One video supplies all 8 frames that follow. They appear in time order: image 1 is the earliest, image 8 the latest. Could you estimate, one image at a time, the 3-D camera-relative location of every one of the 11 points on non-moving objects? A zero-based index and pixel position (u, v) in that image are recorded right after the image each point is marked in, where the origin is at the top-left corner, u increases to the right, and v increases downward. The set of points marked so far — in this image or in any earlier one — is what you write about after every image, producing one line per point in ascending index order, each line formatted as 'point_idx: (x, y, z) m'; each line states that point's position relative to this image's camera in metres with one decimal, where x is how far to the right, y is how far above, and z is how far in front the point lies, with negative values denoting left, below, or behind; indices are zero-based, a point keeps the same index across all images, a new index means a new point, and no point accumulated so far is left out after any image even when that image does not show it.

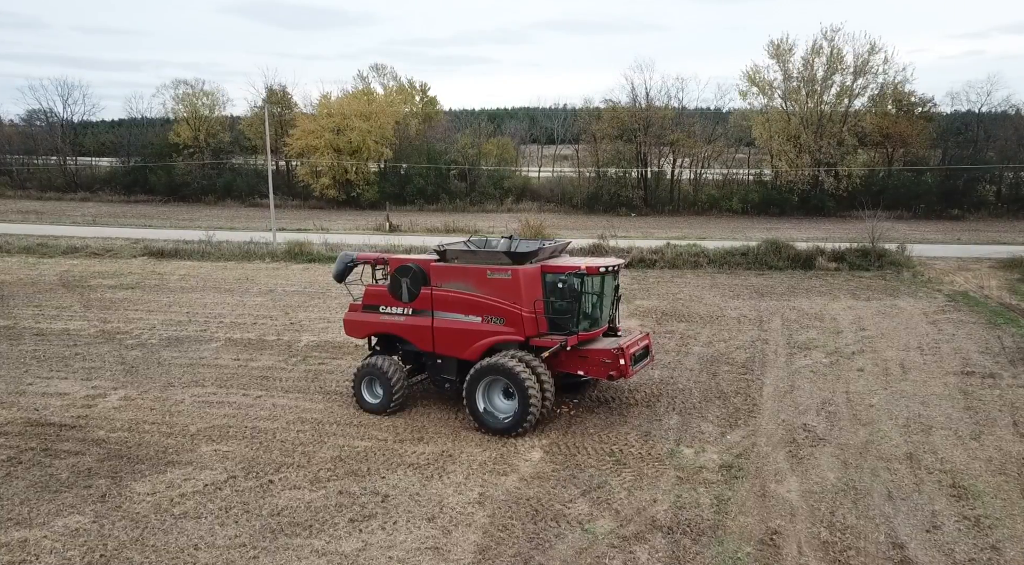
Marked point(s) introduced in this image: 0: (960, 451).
0: (+3.6, -1.4, +5.4) m
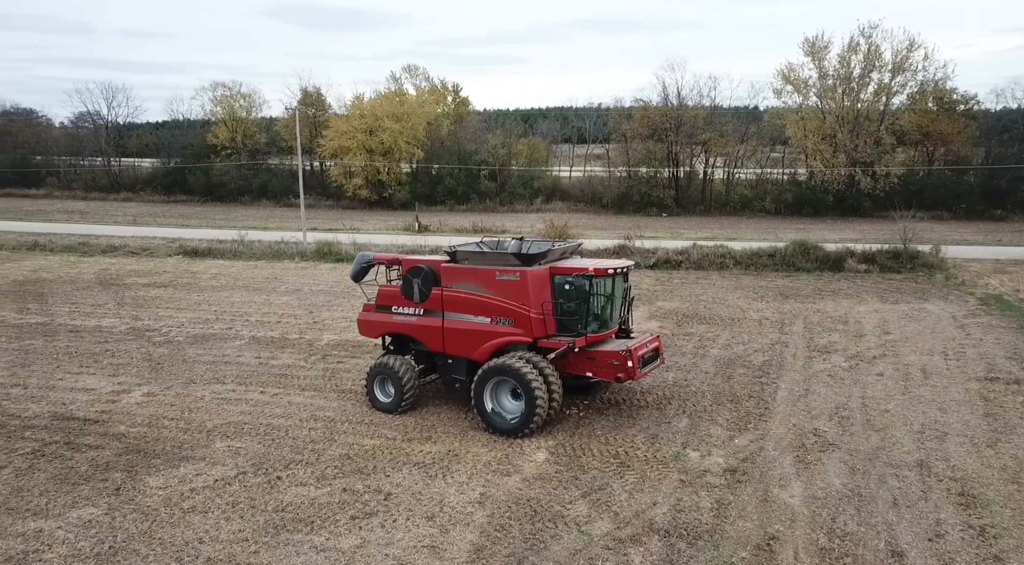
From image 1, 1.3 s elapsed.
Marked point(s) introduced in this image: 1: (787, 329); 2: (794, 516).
0: (+3.6, -1.4, +5.3) m
1: (+5.3, -0.9, +12.8) m
2: (+1.8, -1.5, +4.4) m
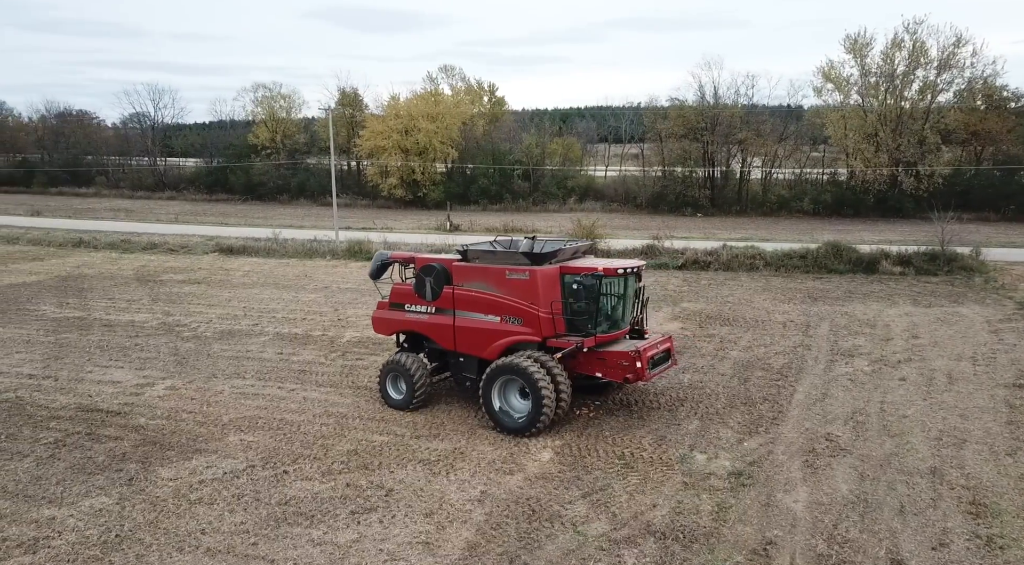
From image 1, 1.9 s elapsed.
0: (+3.6, -1.4, +5.1) m
1: (+5.6, -0.9, +12.6) m
2: (+1.8, -1.5, +4.3) m
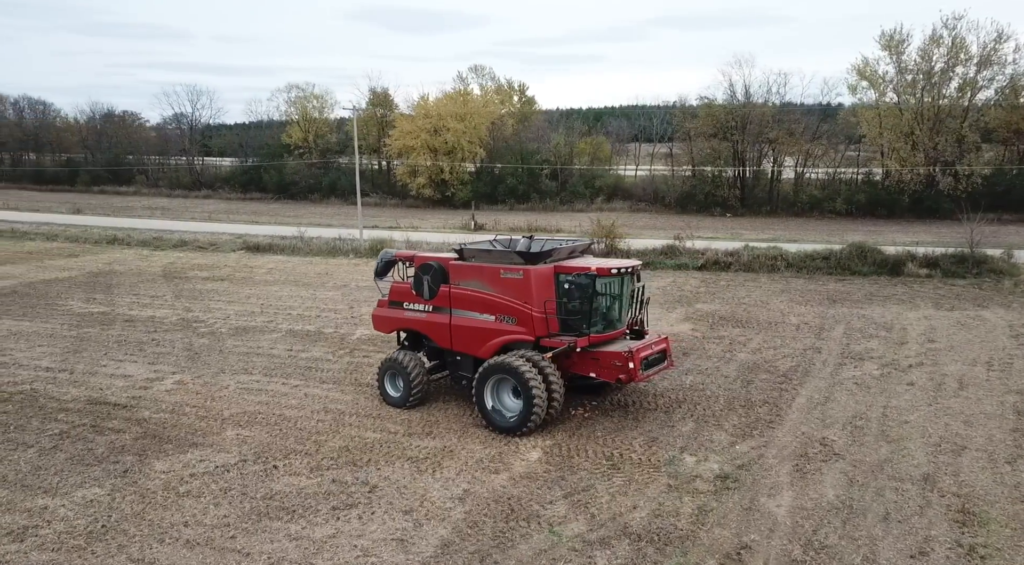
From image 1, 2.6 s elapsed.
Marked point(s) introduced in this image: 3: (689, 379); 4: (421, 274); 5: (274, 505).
0: (+3.5, -1.4, +5.0) m
1: (+5.8, -0.9, +12.4) m
2: (+1.6, -1.5, +4.2) m
3: (+2.3, -1.2, +8.7) m
4: (-1.0, +0.1, +7.4) m
5: (-1.7, -1.6, +4.8) m
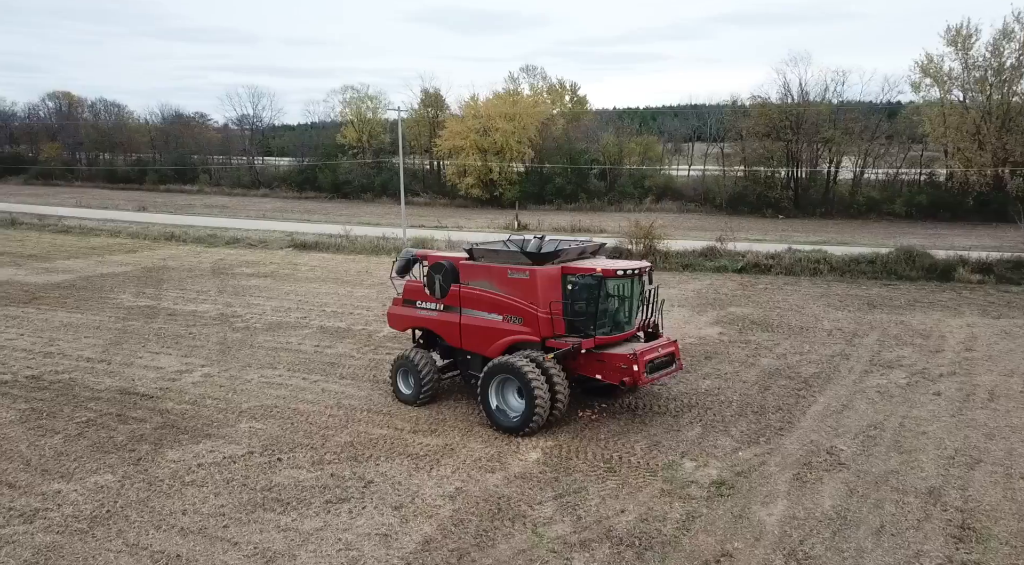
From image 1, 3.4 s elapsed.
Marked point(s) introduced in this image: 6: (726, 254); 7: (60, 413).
0: (+3.4, -1.5, +4.8) m
1: (+6.2, -1.0, +12.0) m
2: (+1.5, -1.6, +4.1) m
3: (+2.5, -1.3, +8.5) m
4: (-0.9, +0.1, +7.5) m
5: (-1.8, -1.6, +4.9) m
6: (+6.2, +0.8, +19.8) m
7: (-5.4, -1.6, +8.0) m
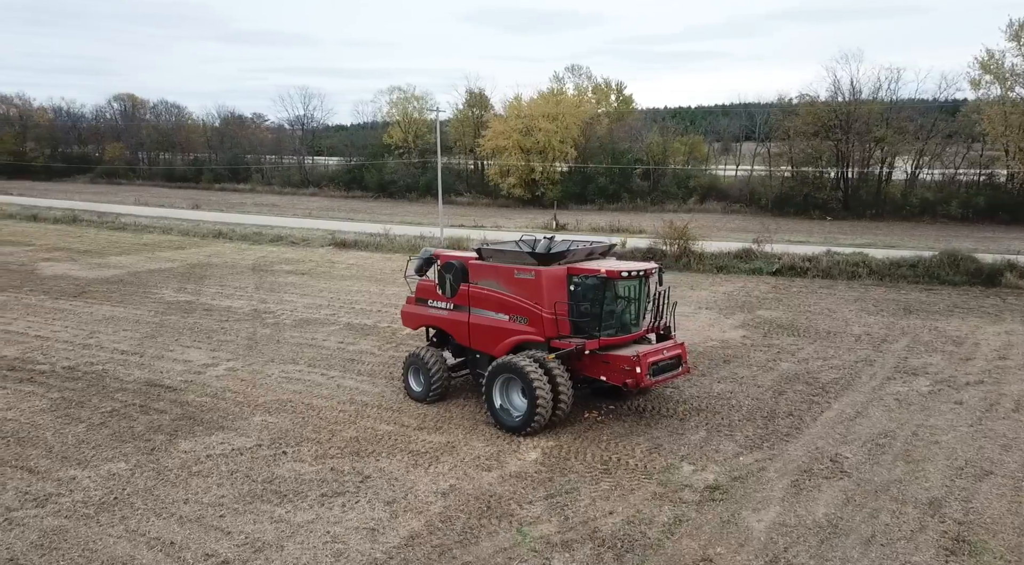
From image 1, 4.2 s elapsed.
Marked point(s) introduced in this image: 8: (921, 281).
0: (+3.4, -1.5, +4.6) m
1: (+6.5, -1.1, +11.7) m
2: (+1.4, -1.6, +4.1) m
3: (+2.6, -1.3, +8.4) m
4: (-0.8, +0.1, +7.6) m
5: (-1.8, -1.6, +5.1) m
6: (+7.0, +0.8, +19.5) m
7: (-5.3, -1.5, +8.4) m
8: (+10.3, 0.0, +17.3) m
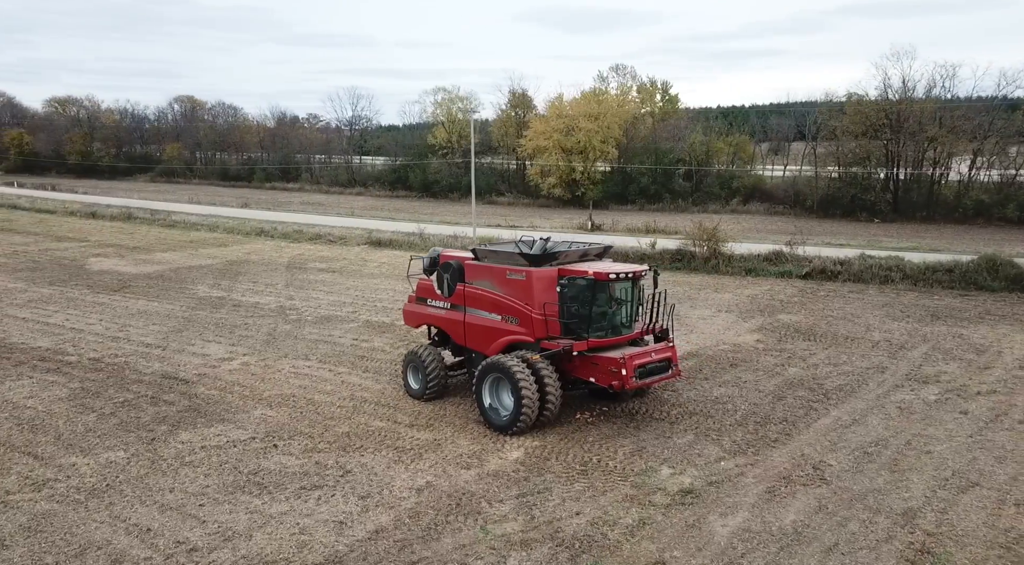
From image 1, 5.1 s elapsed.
0: (+3.1, -1.6, +4.5) m
1: (+6.7, -1.2, +11.4) m
2: (+1.2, -1.6, +4.1) m
3: (+2.6, -1.4, +8.4) m
4: (-0.8, +0.1, +7.7) m
5: (-2.0, -1.5, +5.3) m
6: (+7.6, +0.7, +19.2) m
7: (-5.3, -1.4, +8.7) m
8: (+10.8, -0.1, +16.8) m
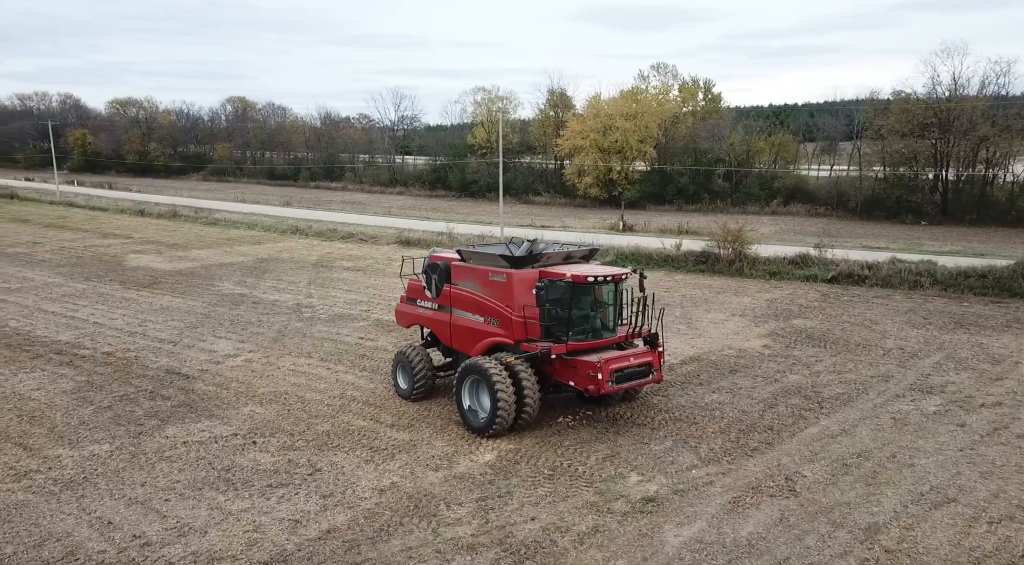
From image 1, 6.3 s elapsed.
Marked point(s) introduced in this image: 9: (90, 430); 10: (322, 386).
0: (+2.8, -1.6, +4.4) m
1: (+6.7, -1.3, +11.1) m
2: (+0.9, -1.6, +4.0) m
3: (+2.4, -1.4, +8.3) m
4: (-1.0, +0.1, +7.7) m
5: (-2.3, -1.5, +5.3) m
6: (+7.9, +0.5, +18.8) m
7: (-5.4, -1.4, +9.0) m
8: (+11.0, -0.3, +16.3) m
9: (-4.3, -1.5, +6.8) m
10: (-2.5, -1.4, +8.9) m
